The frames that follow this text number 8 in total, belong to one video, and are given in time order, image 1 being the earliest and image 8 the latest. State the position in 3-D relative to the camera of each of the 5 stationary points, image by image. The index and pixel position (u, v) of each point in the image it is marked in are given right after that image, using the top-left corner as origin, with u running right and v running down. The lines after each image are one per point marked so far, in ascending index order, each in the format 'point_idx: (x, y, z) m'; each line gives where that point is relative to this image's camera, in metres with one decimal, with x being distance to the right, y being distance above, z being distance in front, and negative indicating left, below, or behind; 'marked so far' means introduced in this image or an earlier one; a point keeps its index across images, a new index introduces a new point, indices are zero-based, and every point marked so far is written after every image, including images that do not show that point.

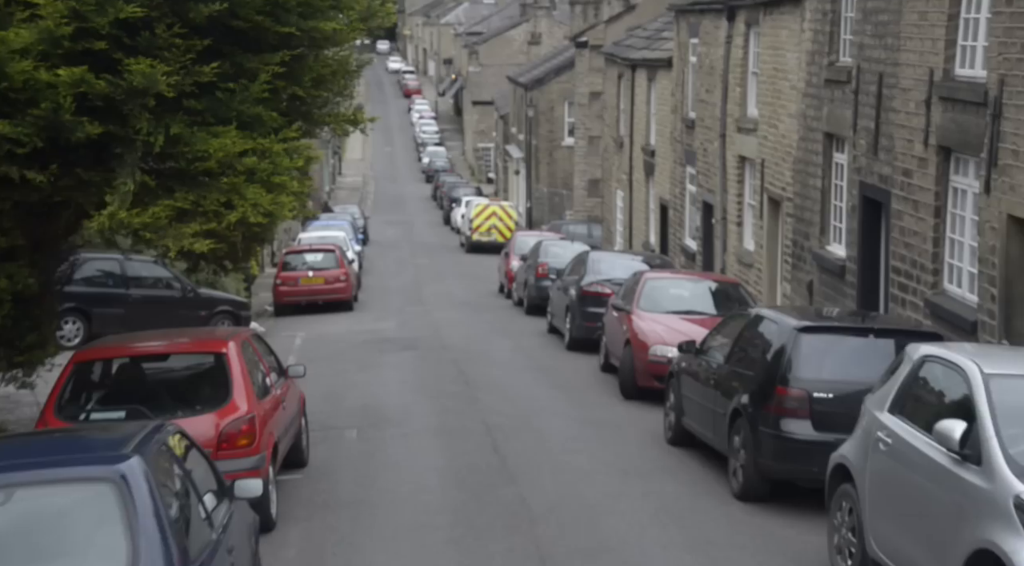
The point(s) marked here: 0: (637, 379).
0: (+1.4, -1.1, +17.2) m
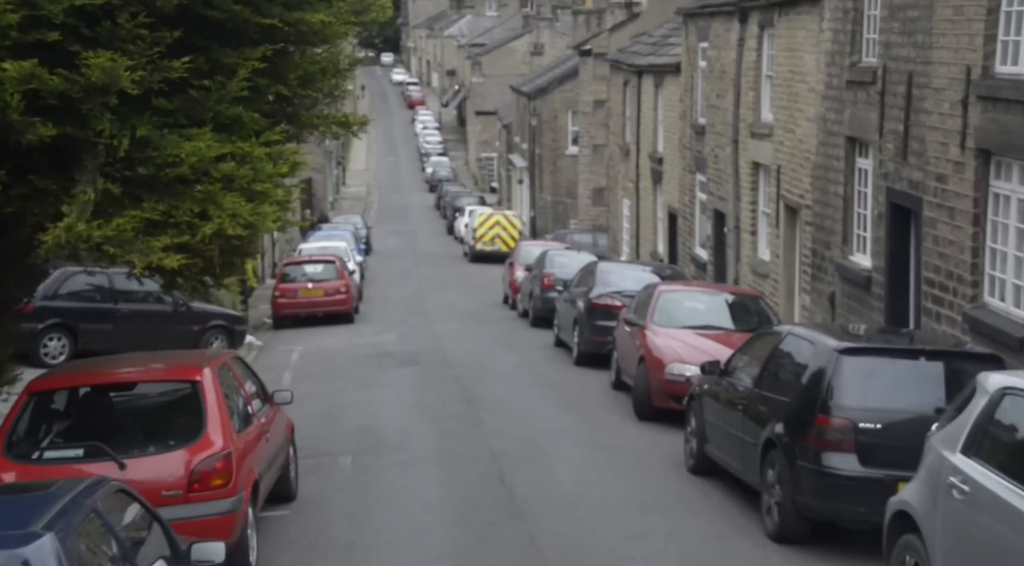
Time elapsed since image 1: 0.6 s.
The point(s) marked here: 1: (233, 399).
0: (+1.5, -1.2, +16.1) m
1: (-1.9, -0.8, +10.5) m
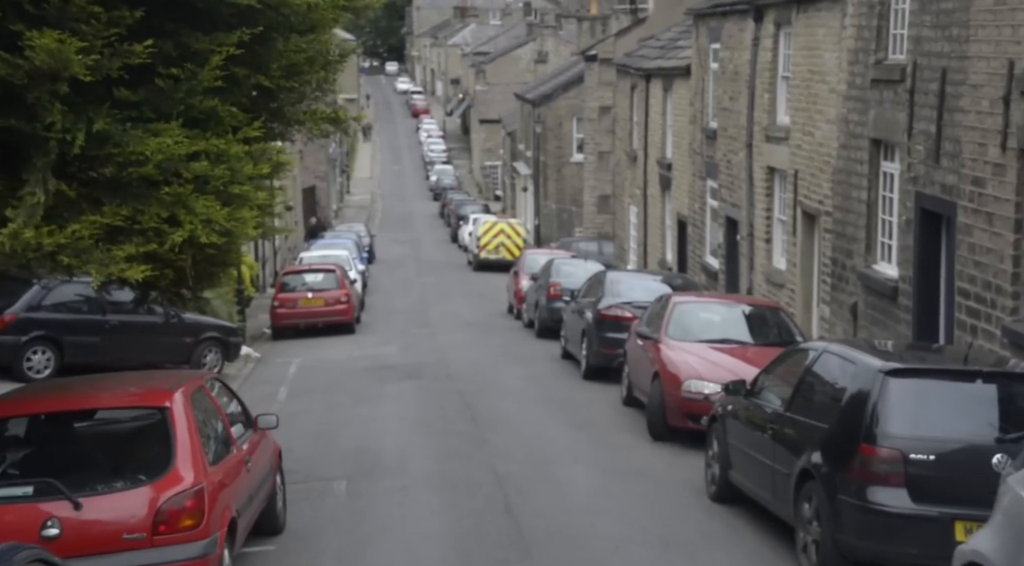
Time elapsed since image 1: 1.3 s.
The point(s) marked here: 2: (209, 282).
0: (+1.5, -1.3, +15.1) m
1: (-1.9, -0.8, +9.5) m
2: (-2.5, 0.0, +12.4) m
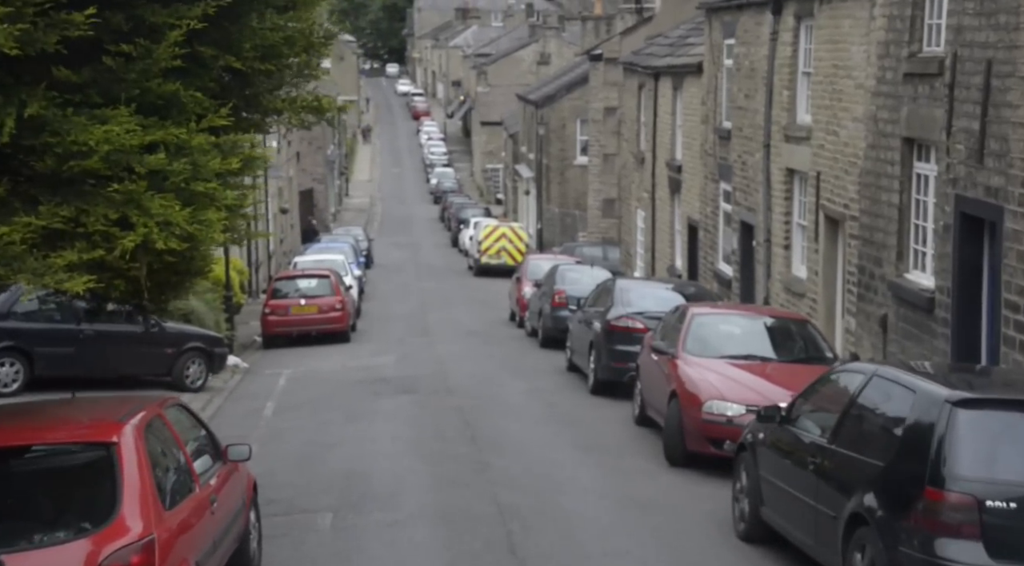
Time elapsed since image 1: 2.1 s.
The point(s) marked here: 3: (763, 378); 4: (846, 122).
0: (+1.6, -1.4, +13.8) m
1: (-1.8, -0.9, +8.2) m
2: (-2.5, -0.1, +11.1) m
3: (+2.2, -0.8, +14.1) m
4: (+4.0, +2.0, +18.8) m
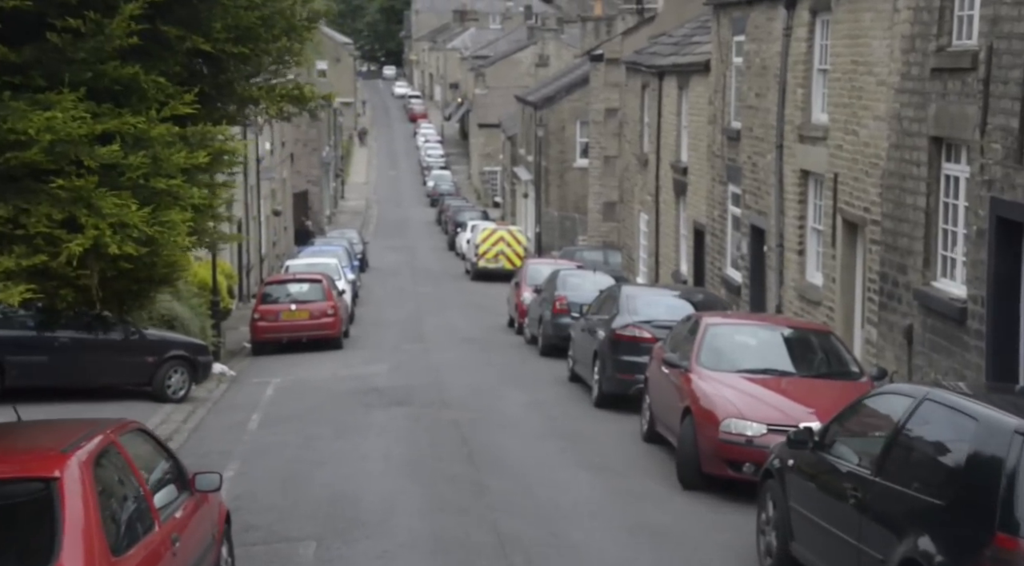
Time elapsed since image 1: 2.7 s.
0: (+1.6, -1.5, +12.7) m
1: (-1.8, -1.0, +7.2) m
2: (-2.4, -0.1, +10.0) m
3: (+2.2, -0.9, +13.0) m
4: (+4.1, +1.9, +17.8) m
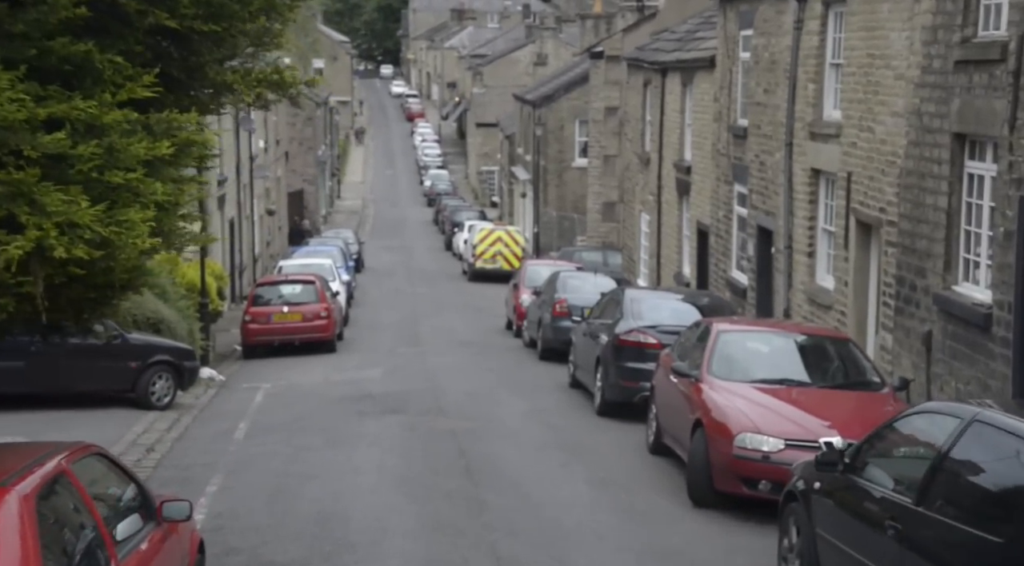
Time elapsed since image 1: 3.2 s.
0: (+1.6, -1.5, +11.9) m
1: (-1.8, -1.0, +6.4) m
2: (-2.4, -0.1, +9.2) m
3: (+2.2, -1.0, +12.2) m
4: (+4.1, +1.8, +17.0) m
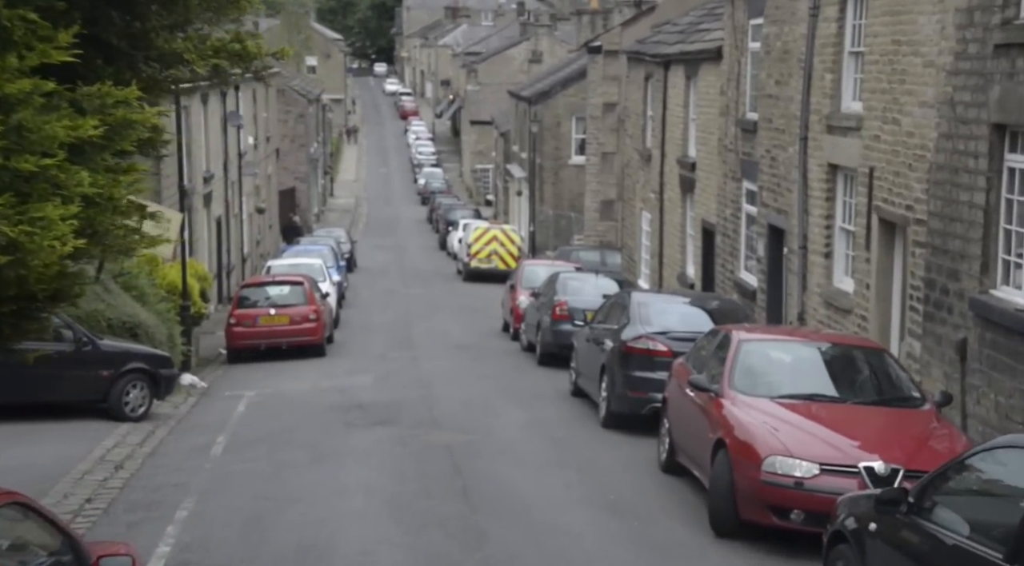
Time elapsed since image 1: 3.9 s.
0: (+1.6, -1.5, +10.7) m
1: (-1.8, -1.0, +5.2) m
2: (-2.4, -0.2, +8.0) m
3: (+2.2, -1.0, +11.0) m
4: (+4.0, +1.8, +15.8) m
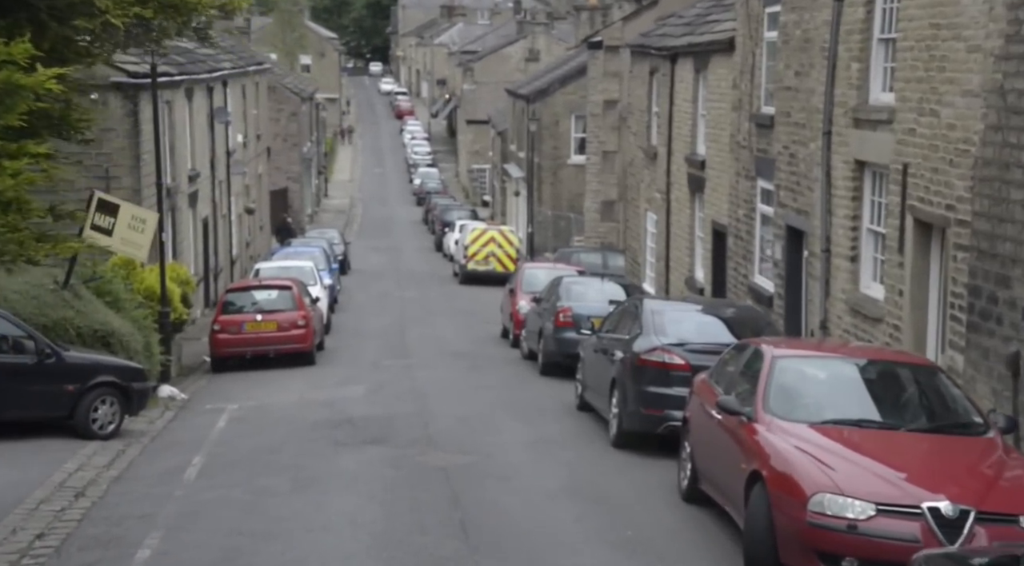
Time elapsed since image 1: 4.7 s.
0: (+1.6, -1.6, +9.3) m
1: (-1.7, -1.1, +3.8) m
2: (-2.3, -0.2, +6.6) m
3: (+2.3, -1.0, +9.6) m
4: (+4.1, +1.7, +14.4) m
